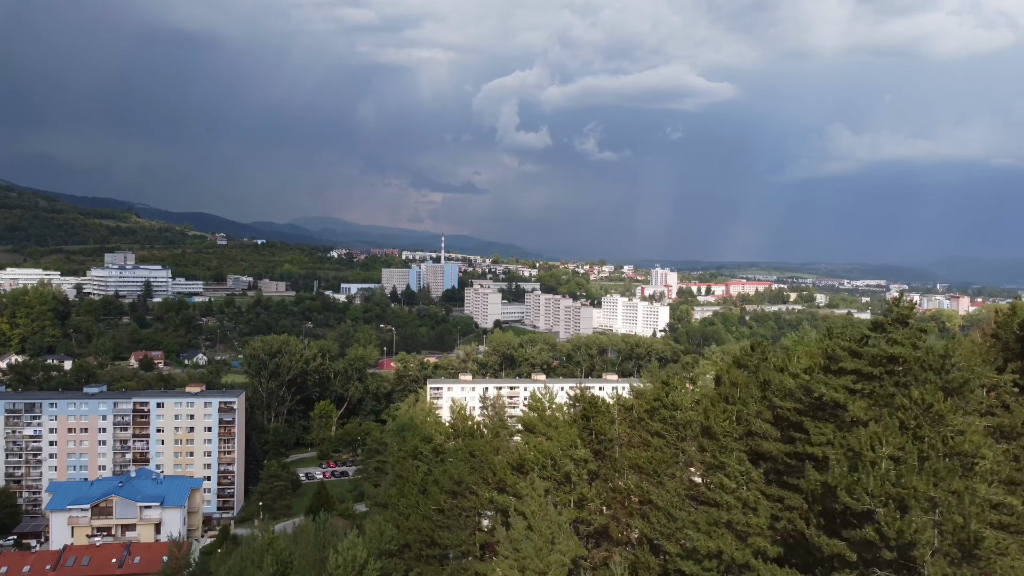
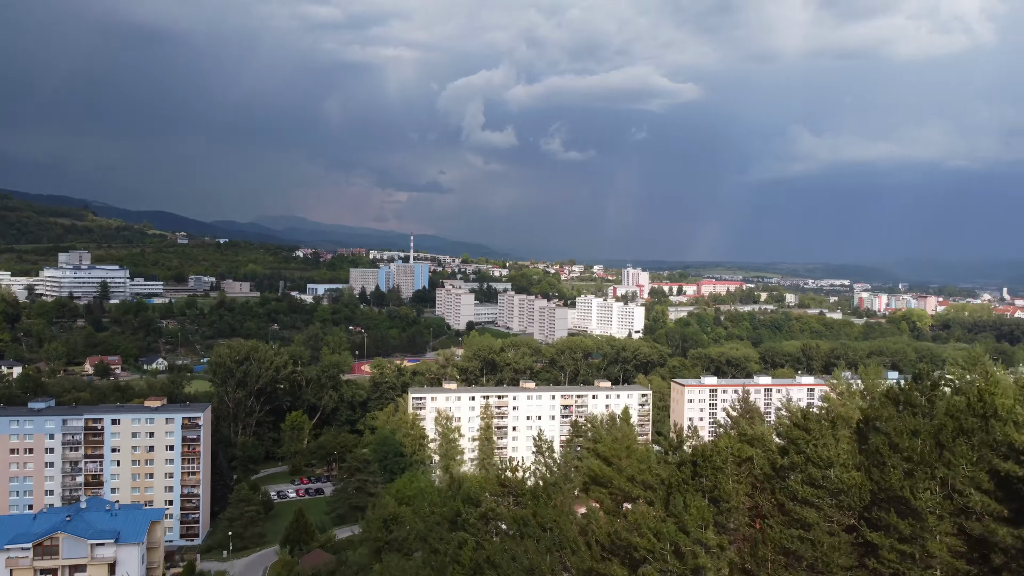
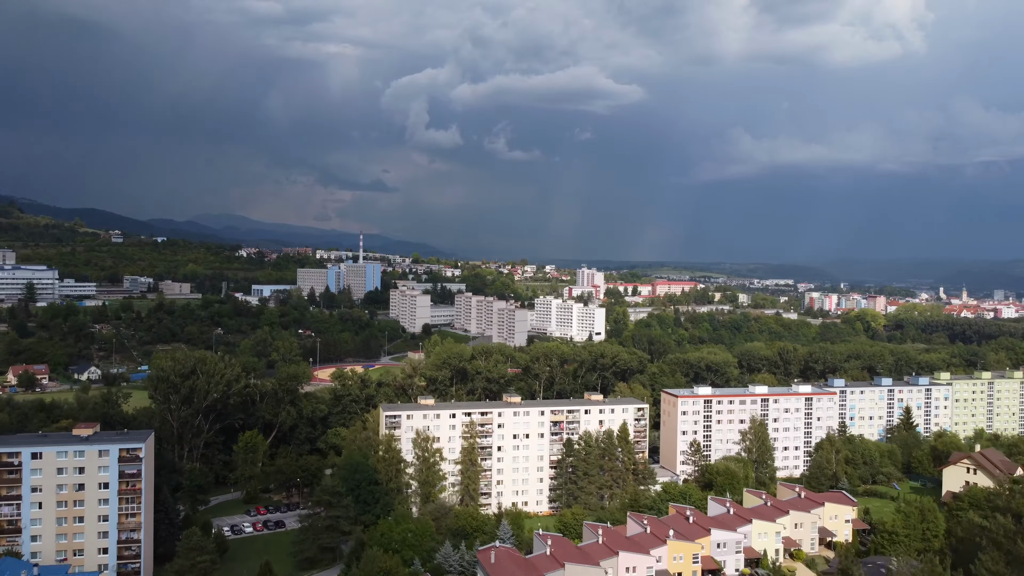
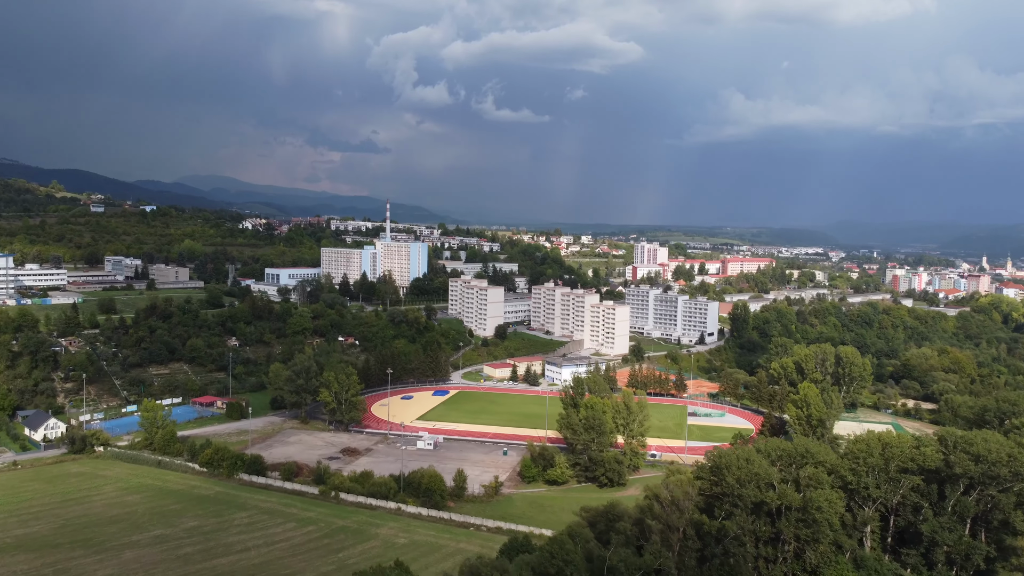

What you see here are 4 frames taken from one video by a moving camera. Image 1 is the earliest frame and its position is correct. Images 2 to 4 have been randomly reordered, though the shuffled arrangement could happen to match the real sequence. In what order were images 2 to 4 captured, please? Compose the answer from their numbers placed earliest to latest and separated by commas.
2, 3, 4
